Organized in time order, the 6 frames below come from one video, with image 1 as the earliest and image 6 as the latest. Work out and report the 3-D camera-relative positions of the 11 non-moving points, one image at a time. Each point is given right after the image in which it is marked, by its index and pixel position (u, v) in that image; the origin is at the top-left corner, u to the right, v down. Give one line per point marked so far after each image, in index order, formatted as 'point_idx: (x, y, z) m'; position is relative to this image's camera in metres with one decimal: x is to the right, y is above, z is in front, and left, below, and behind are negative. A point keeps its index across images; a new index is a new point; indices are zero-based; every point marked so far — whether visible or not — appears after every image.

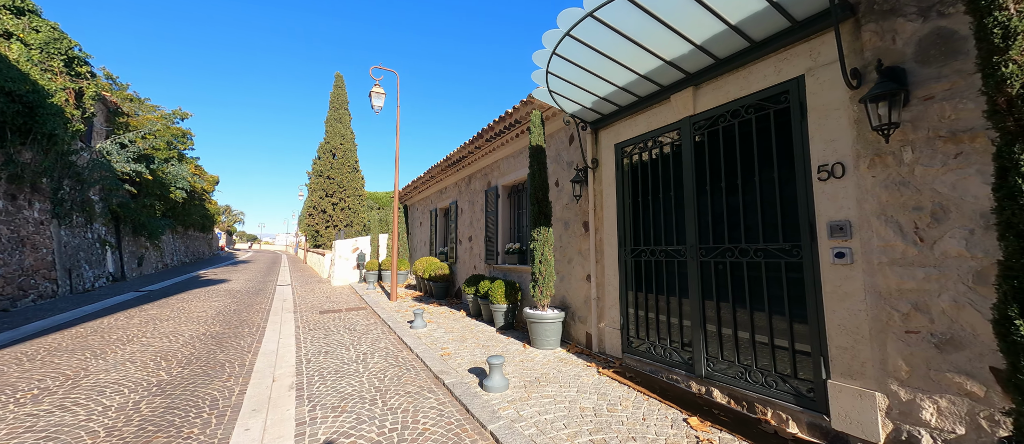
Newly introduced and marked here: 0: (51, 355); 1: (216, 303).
0: (-5.9, -1.7, +4.8) m
1: (-6.9, -1.9, +8.8) m
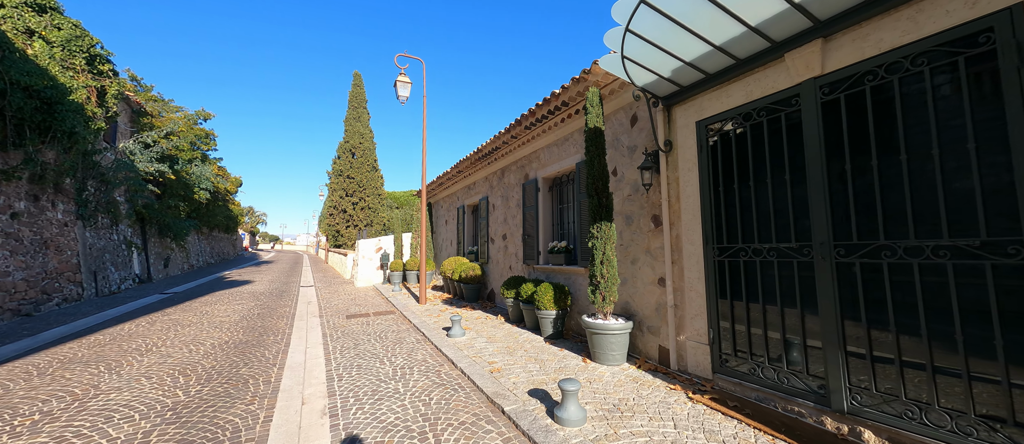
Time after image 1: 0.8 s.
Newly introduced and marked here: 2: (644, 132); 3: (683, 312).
0: (-5.2, -1.7, +4.4) m
1: (-6.1, -1.9, +8.5) m
2: (+1.5, +1.0, +4.3) m
3: (+1.7, -0.9, +3.7) m
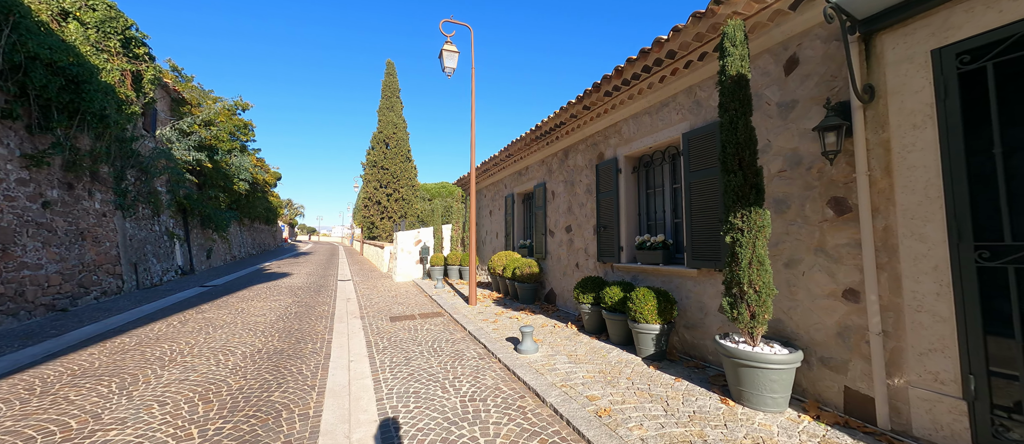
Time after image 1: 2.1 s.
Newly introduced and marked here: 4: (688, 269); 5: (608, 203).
0: (-4.3, -1.6, +3.7) m
1: (-4.9, -1.7, +7.8) m
2: (+2.4, +1.1, +3.0) m
3: (+2.6, -0.8, +2.5) m
4: (+1.9, -0.5, +4.1) m
5: (+1.4, +0.3, +5.6) m
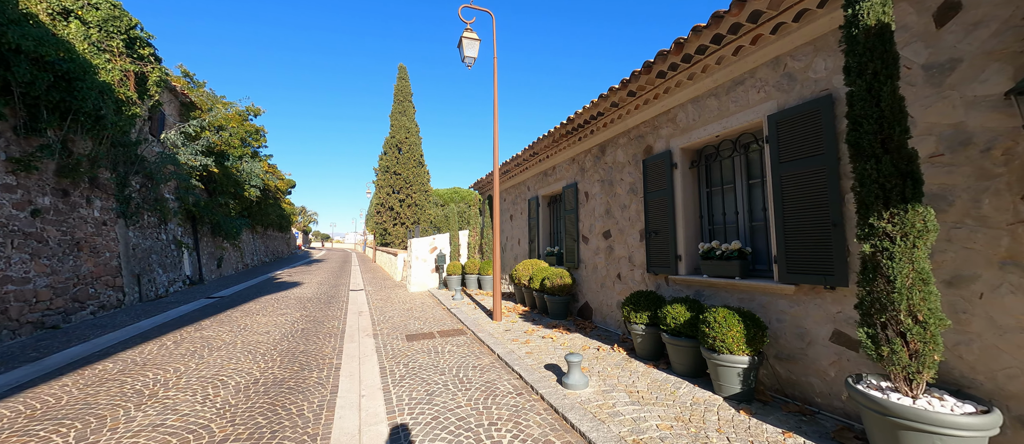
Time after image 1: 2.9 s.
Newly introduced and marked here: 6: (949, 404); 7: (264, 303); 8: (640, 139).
0: (-3.9, -1.7, +3.0) m
1: (-4.3, -1.9, +7.1) m
2: (+2.8, +1.1, +2.2) m
3: (+2.9, -0.8, +1.6) m
4: (+2.3, -0.5, +3.2) m
5: (+1.9, +0.2, +4.7) m
6: (+2.5, -1.0, +2.1) m
7: (-5.9, -1.9, +8.9) m
8: (+1.8, +1.1, +5.2) m
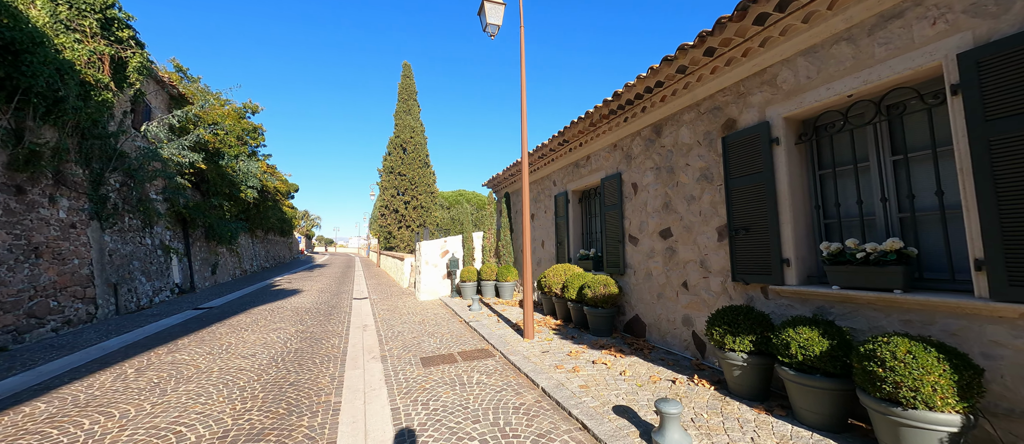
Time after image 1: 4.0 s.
0: (-3.4, -1.6, +1.9) m
1: (-3.8, -1.9, +6.1) m
2: (+3.2, +1.2, +1.1) m
3: (+3.4, -0.7, +0.5) m
4: (+2.8, -0.5, +2.2) m
5: (+2.3, +0.3, +3.7) m
6: (+2.9, -0.9, +1.0) m
7: (-5.4, -1.9, +7.9) m
8: (+2.2, +1.2, +4.1) m
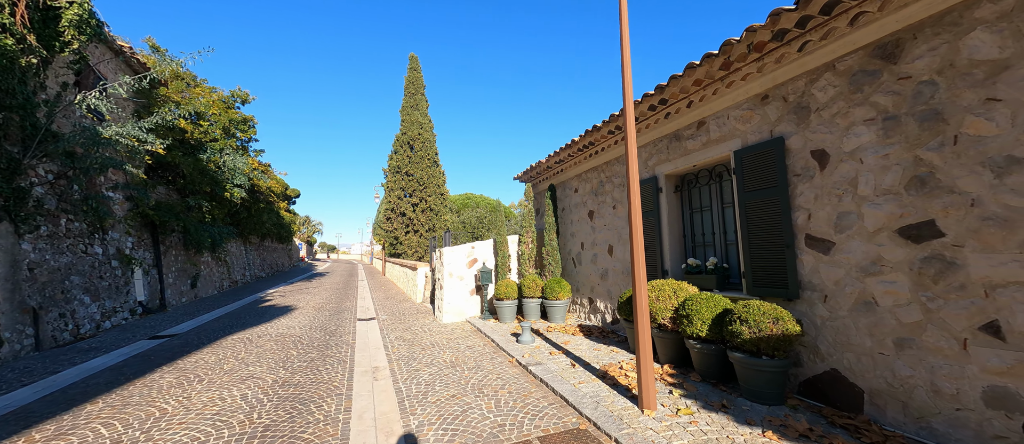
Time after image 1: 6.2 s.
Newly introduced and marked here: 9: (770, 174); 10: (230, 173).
0: (-2.5, -1.5, -0.2) m
1: (-2.9, -1.8, +4.0) m
2: (+4.1, +1.4, -1.0) m
3: (+4.3, -0.6, -1.6) m
4: (+3.7, -0.3, 0.0) m
5: (+3.3, +0.4, +1.5) m
6: (+3.8, -0.8, -1.1) m
7: (-4.4, -2.0, +5.8) m
8: (+3.1, +1.3, +2.0) m
9: (+2.5, +0.5, +3.7) m
10: (-8.8, +1.6, +11.7) m
